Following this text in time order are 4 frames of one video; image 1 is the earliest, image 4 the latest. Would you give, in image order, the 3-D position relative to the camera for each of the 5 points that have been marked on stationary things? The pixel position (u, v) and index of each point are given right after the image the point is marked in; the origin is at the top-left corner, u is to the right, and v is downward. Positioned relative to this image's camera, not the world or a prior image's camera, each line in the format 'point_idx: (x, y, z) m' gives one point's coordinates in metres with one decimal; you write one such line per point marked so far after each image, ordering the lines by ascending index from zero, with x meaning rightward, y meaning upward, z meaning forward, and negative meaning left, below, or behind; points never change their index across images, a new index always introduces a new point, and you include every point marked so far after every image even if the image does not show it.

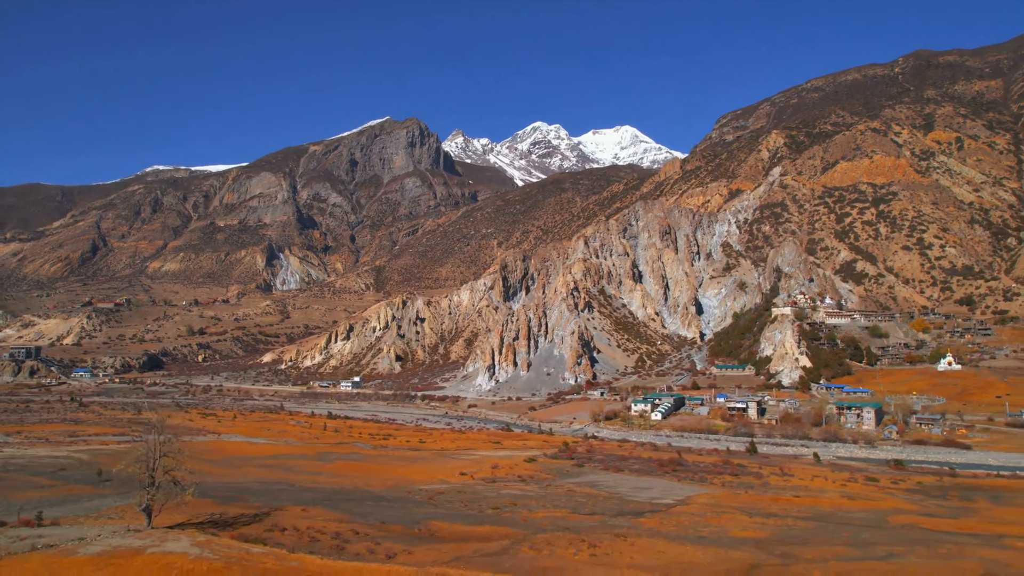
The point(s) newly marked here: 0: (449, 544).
0: (-1.7, -6.8, +19.4) m
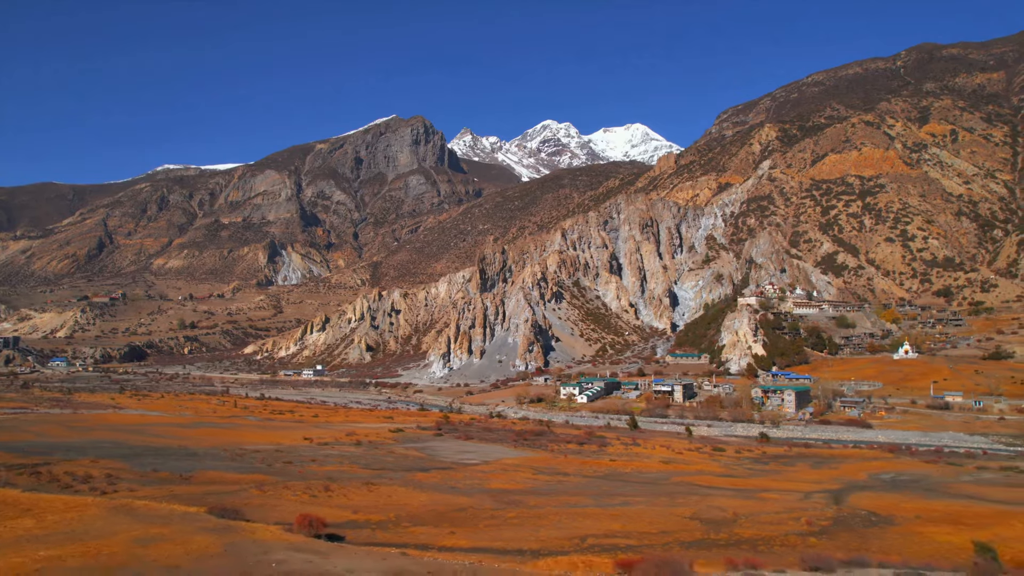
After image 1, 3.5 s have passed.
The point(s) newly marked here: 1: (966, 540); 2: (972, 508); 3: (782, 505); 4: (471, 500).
0: (-8.9, -5.4, +19.9) m
1: (+9.4, -5.3, +15.2) m
2: (+12.2, -5.9, +19.4) m
3: (+7.2, -5.9, +19.6) m
4: (-1.1, -5.6, +19.3) m
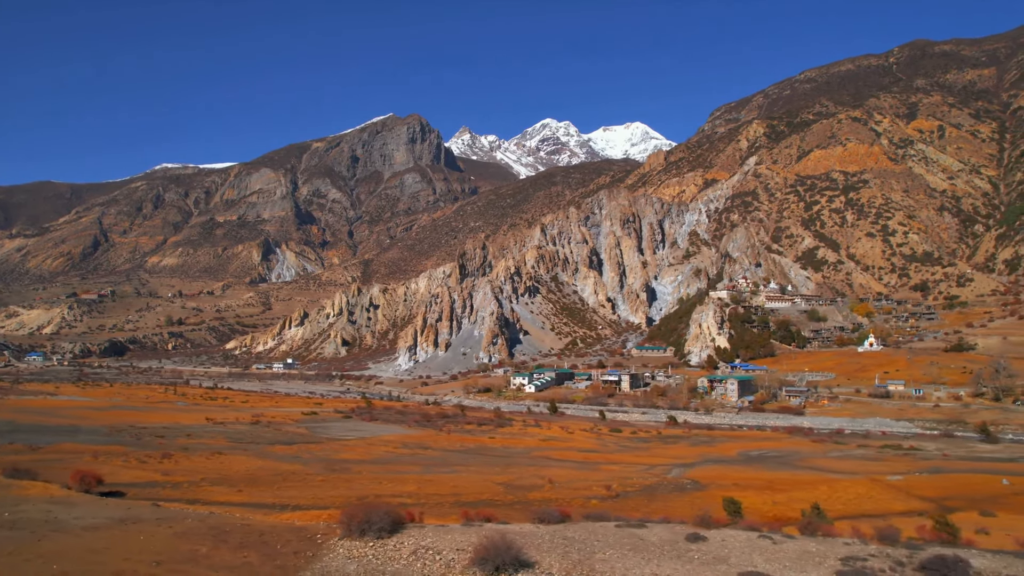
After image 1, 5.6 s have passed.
0: (-13.5, -4.6, +20.1) m
1: (+4.8, -4.4, +15.3) m
2: (+7.6, -5.1, +19.6) m
3: (+2.6, -5.0, +19.8) m
4: (-5.7, -4.8, +19.5) m
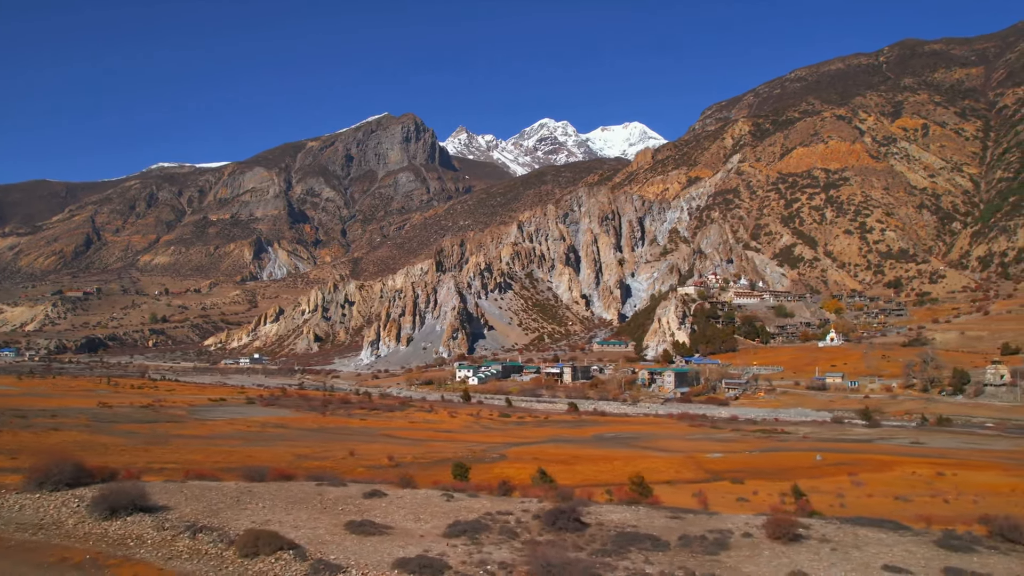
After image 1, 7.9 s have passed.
0: (-18.3, -3.9, +20.2) m
1: (-0.1, -3.8, +15.4) m
2: (+2.7, -4.4, +19.6) m
3: (-2.3, -4.4, +19.9) m
4: (-10.6, -4.1, +19.6) m
